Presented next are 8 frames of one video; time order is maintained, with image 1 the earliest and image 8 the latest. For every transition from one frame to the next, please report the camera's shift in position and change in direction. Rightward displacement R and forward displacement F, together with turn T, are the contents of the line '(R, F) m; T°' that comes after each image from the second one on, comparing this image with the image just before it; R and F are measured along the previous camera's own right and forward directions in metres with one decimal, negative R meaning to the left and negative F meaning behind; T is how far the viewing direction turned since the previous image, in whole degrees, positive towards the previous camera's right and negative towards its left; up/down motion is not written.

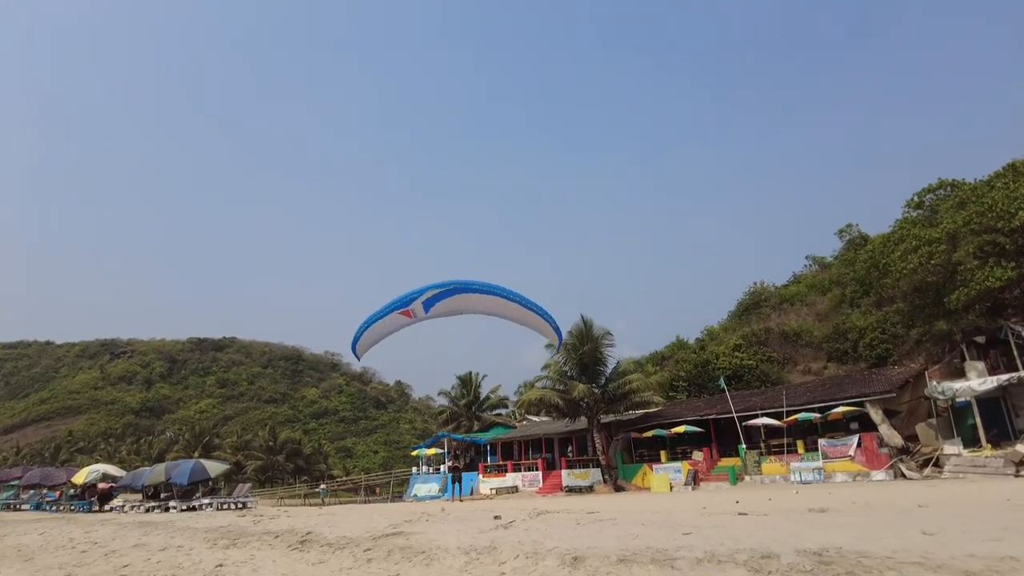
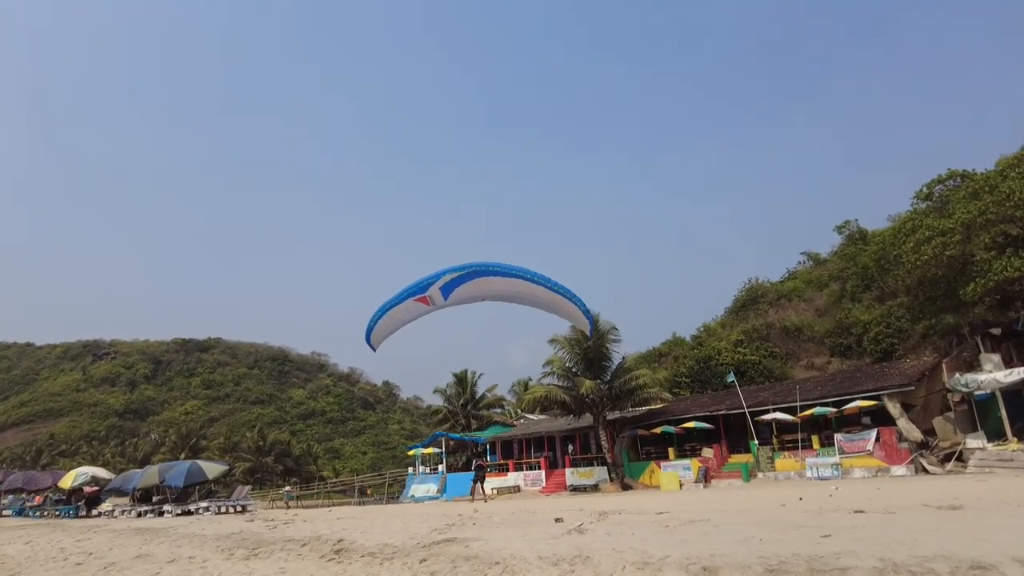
(-0.6, +0.7) m; +1°
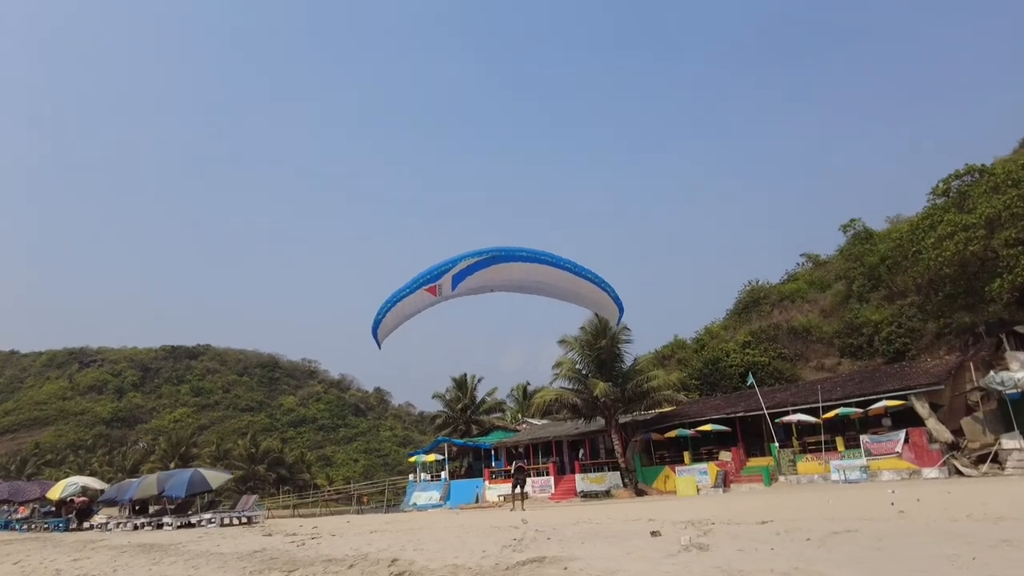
(-0.7, +0.8) m; +1°
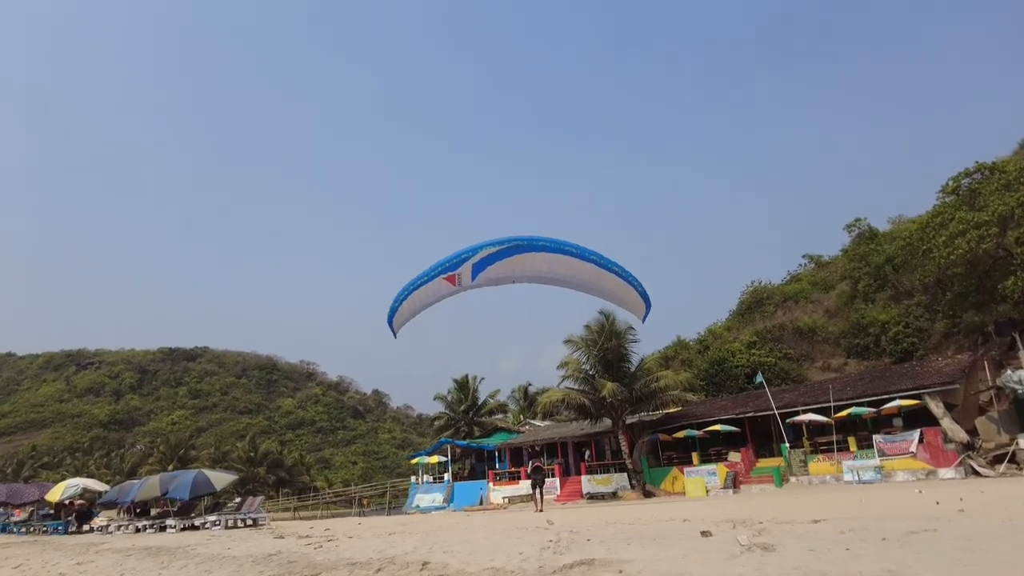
(-0.3, +0.3) m; 0°
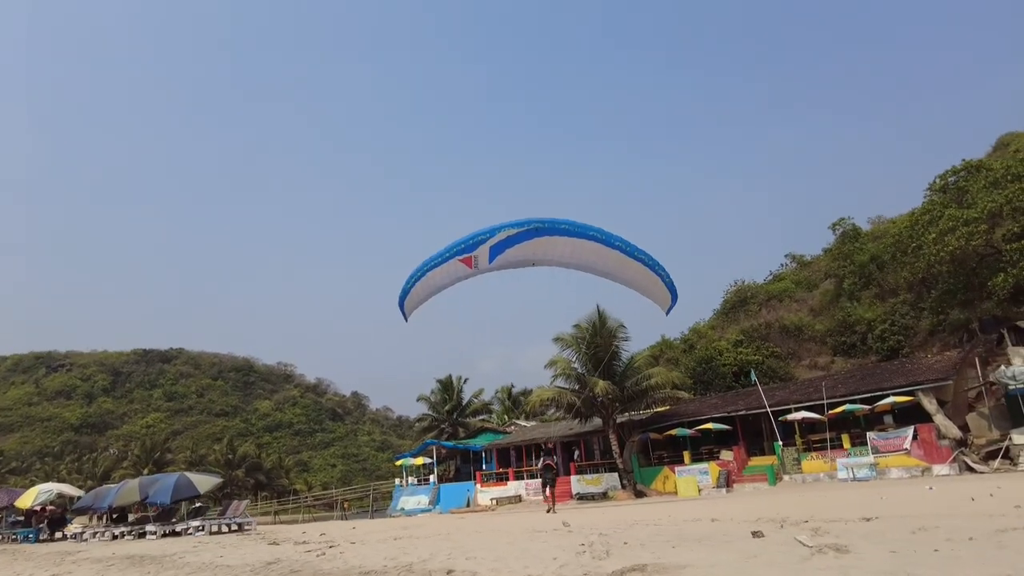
(-0.3, +0.4) m; +2°
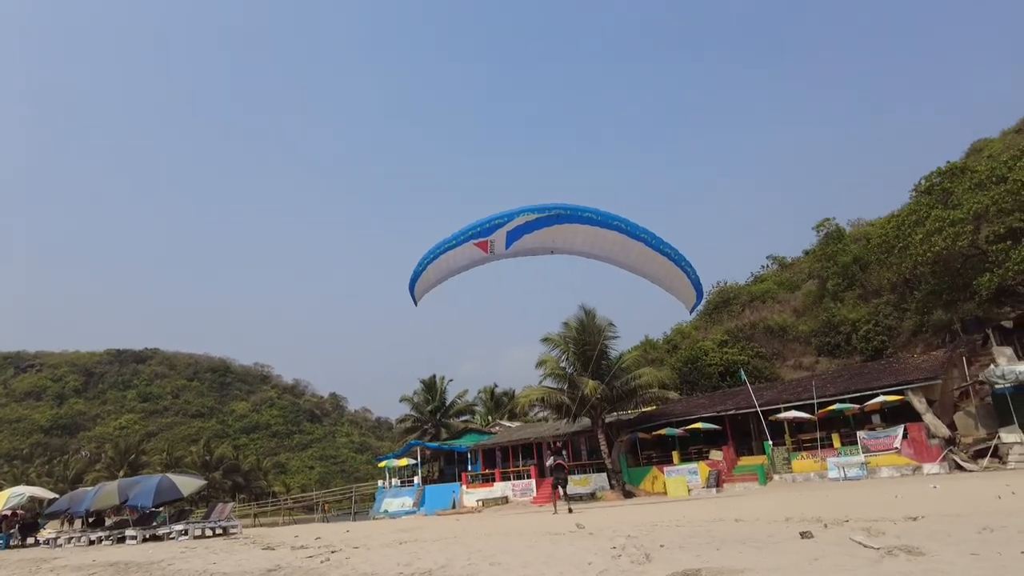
(-0.3, +0.3) m; +2°
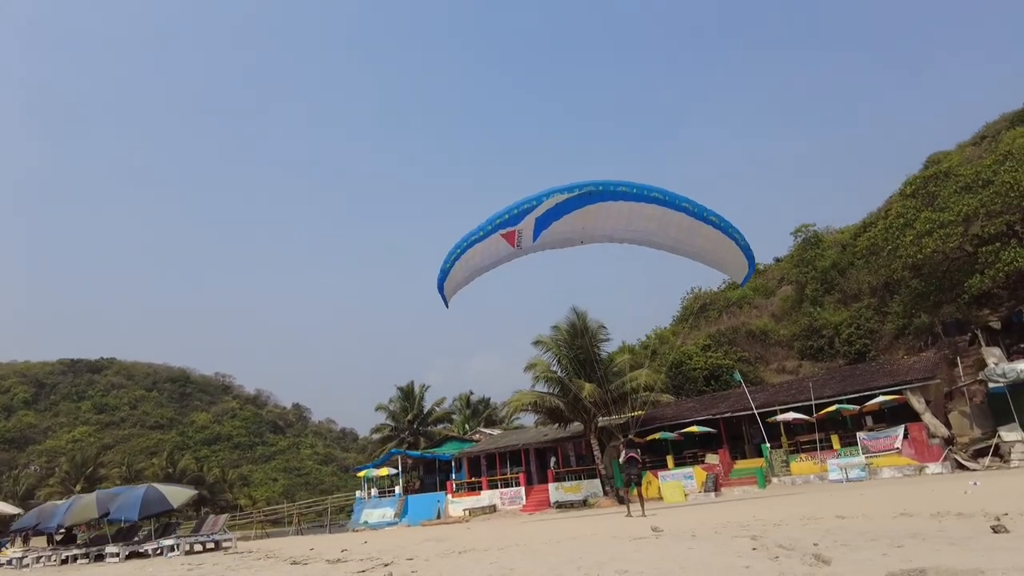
(-0.9, +0.6) m; +3°
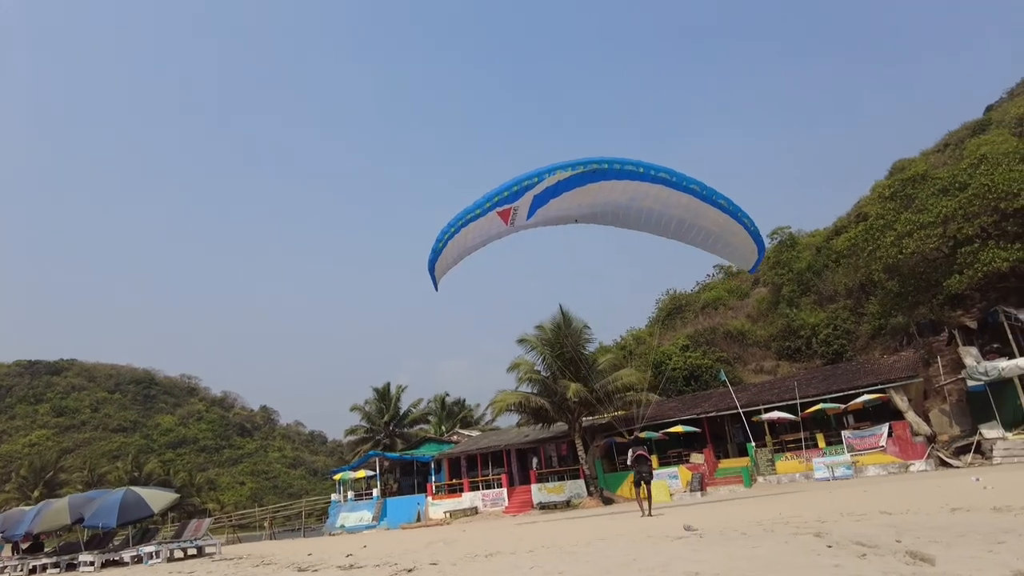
(-0.4, +0.3) m; +3°
